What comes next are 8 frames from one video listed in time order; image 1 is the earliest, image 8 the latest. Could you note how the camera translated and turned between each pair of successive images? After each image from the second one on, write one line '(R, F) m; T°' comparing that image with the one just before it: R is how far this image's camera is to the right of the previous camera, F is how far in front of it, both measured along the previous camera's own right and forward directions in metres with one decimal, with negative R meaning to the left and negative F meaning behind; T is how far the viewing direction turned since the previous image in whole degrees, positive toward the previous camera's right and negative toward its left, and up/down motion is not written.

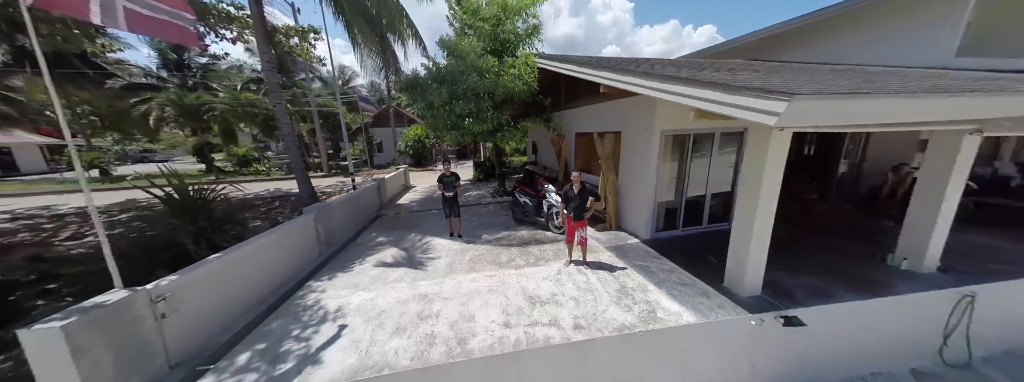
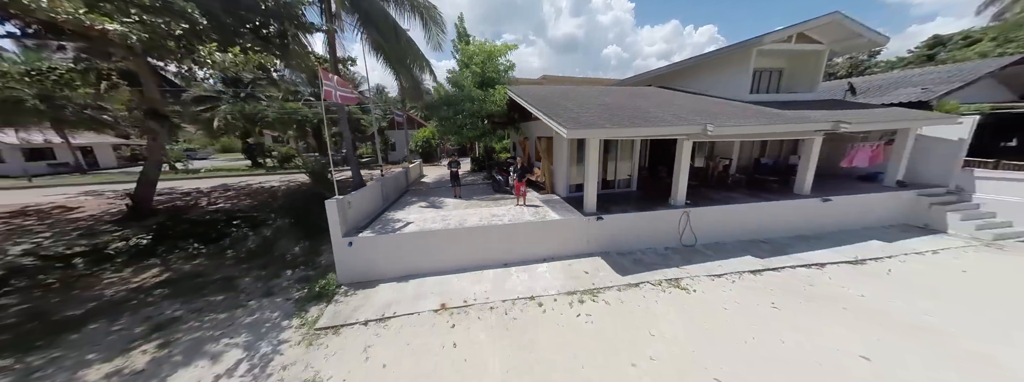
(+0.7, -3.2) m; 0°
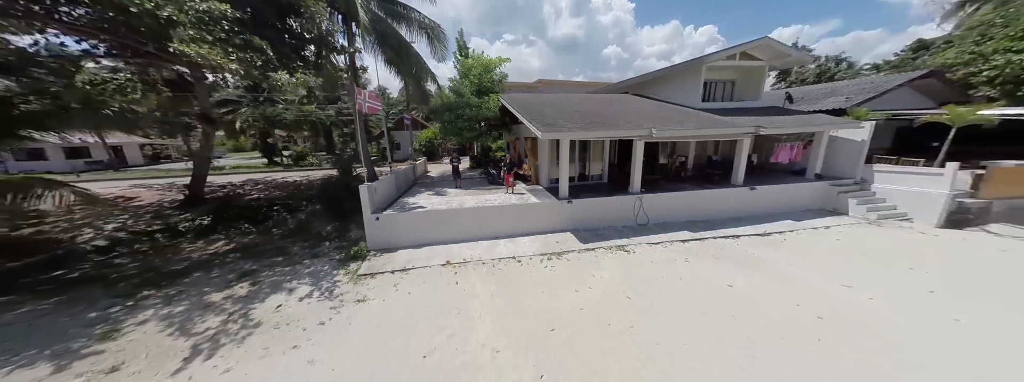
(+0.3, -1.5) m; 0°
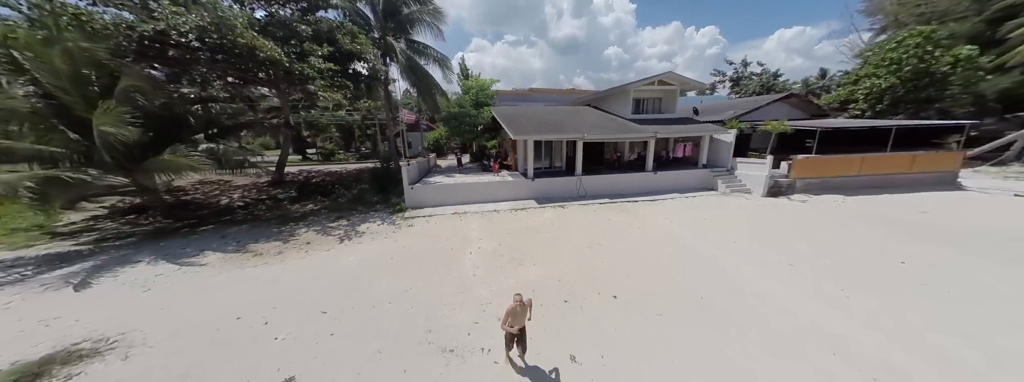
(+0.8, -4.0) m; 0°
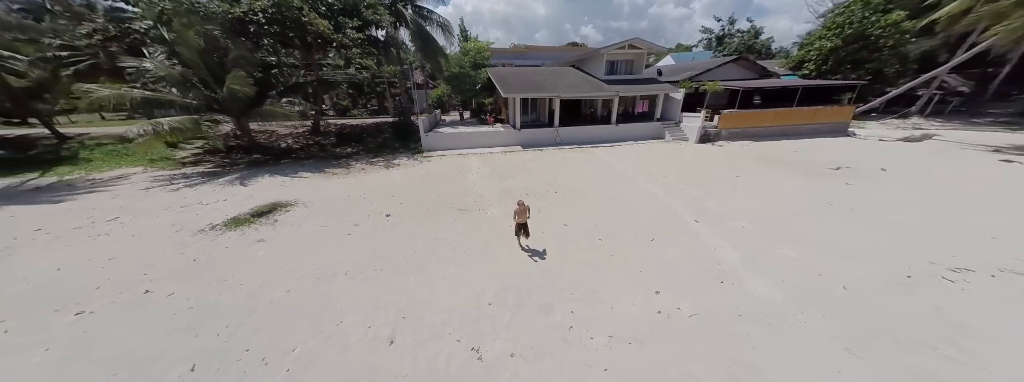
(+0.6, -3.6) m; 0°
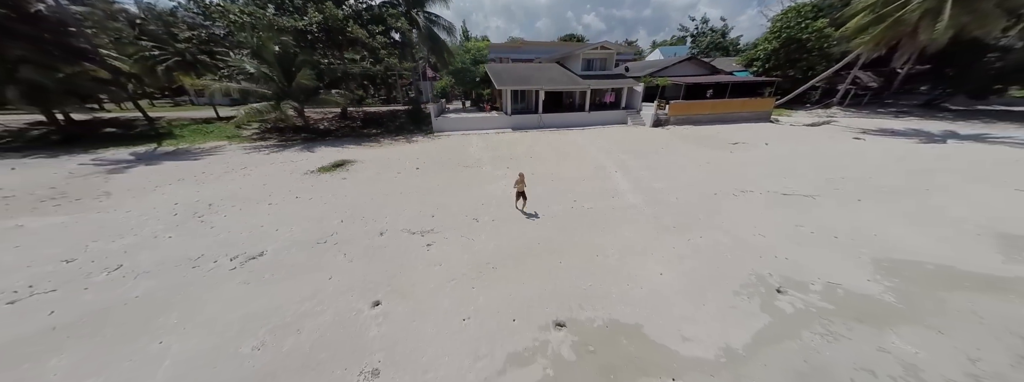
(+0.6, -3.8) m; 0°
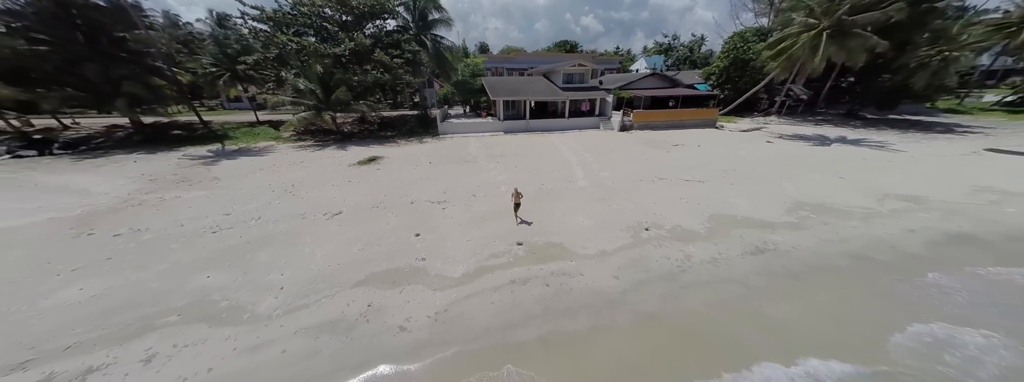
(+0.5, -3.7) m; 0°
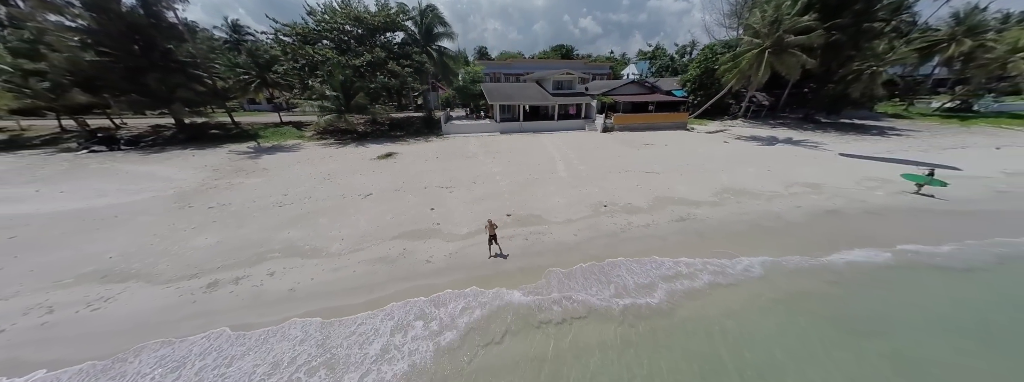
(+0.3, -2.8) m; 0°
